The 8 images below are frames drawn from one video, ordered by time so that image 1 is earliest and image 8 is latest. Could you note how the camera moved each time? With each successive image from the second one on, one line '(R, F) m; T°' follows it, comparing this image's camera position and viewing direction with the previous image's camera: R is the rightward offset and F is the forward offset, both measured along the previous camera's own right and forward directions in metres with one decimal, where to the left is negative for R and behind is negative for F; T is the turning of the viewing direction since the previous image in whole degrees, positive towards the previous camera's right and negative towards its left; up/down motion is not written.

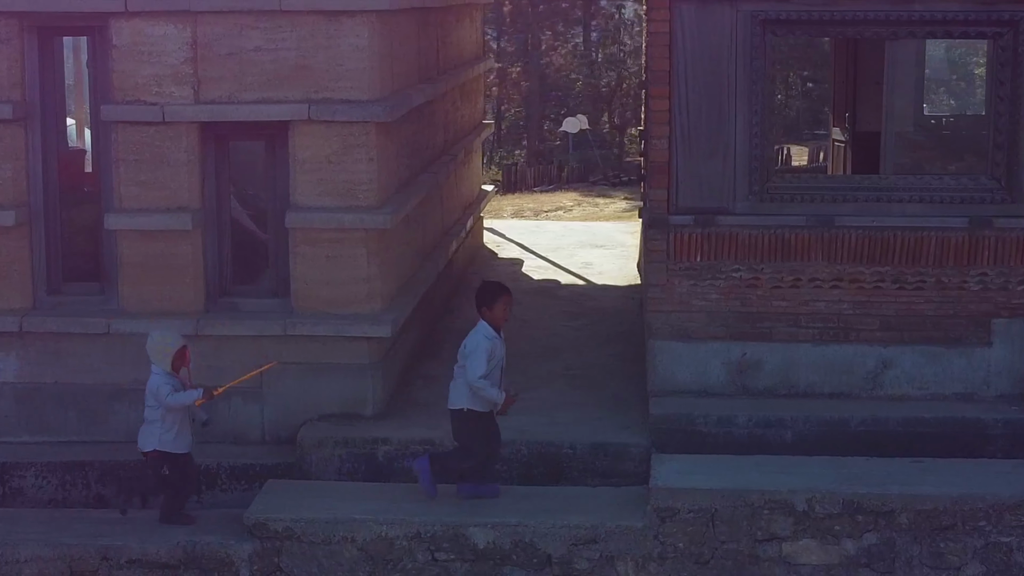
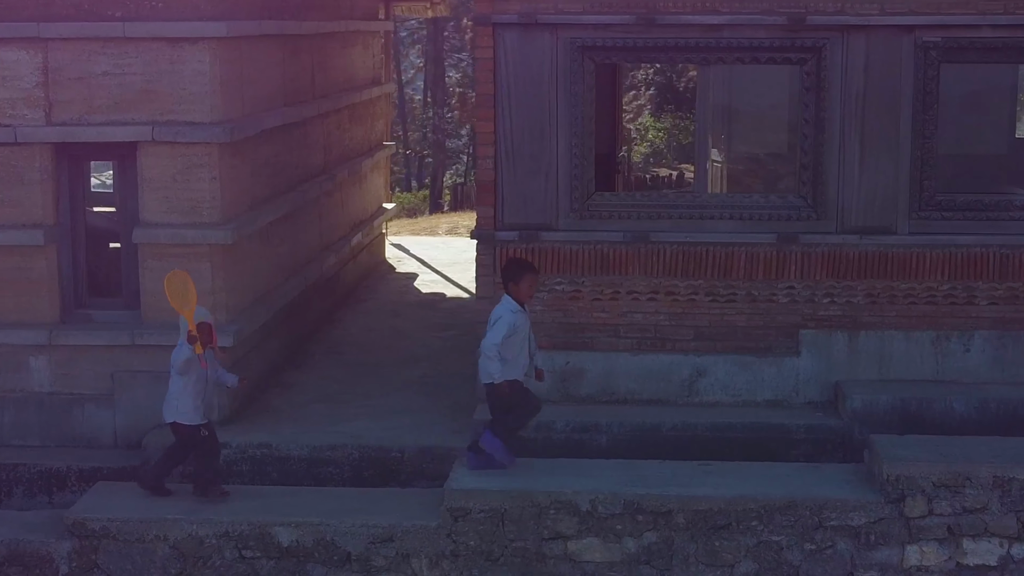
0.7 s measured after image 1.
(+1.3, -0.3) m; 0°
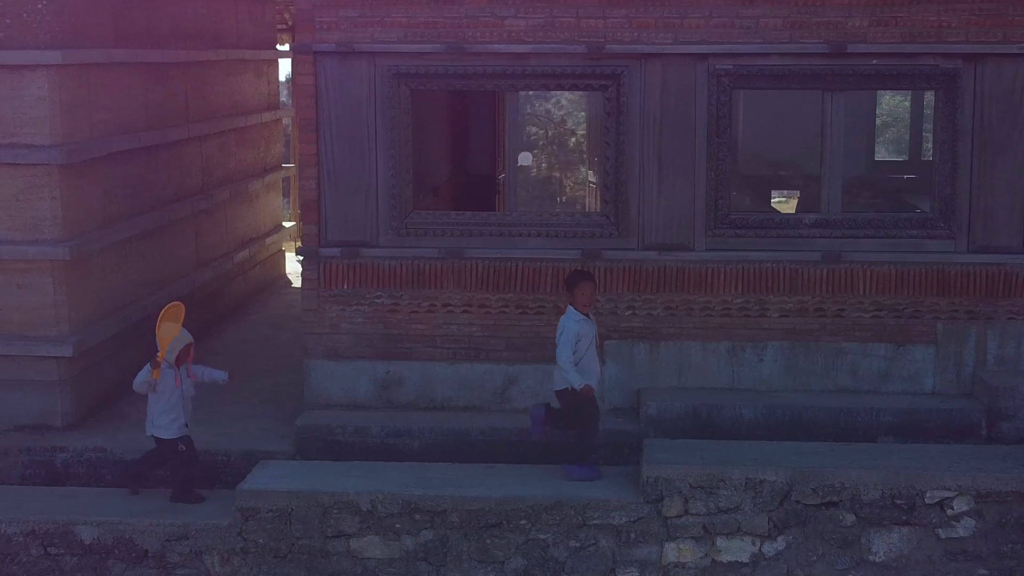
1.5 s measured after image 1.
(+1.5, -0.4) m; 0°
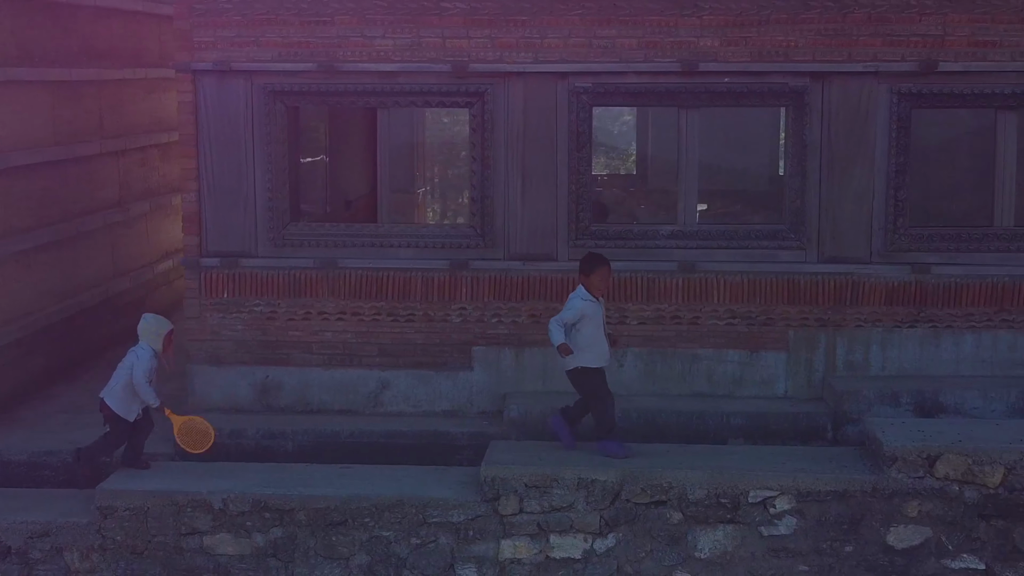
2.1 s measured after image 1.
(+1.1, -0.3) m; 0°
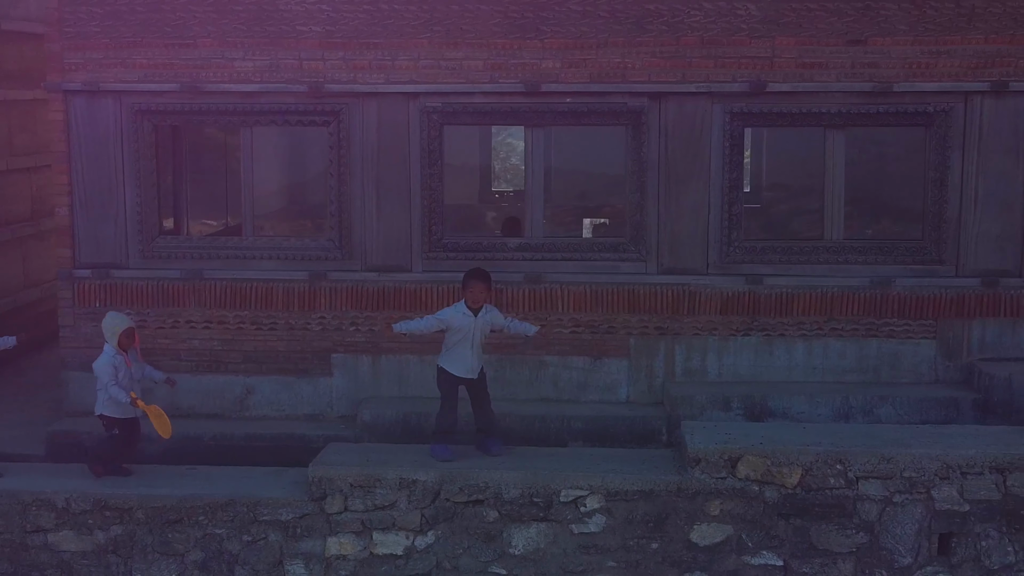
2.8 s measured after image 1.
(+1.3, -0.3) m; 0°
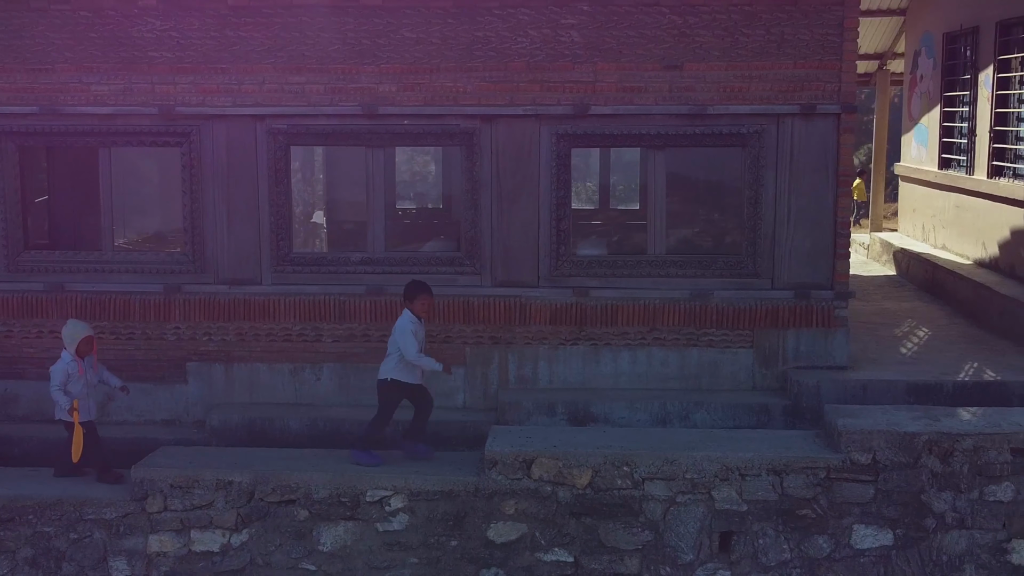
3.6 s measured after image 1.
(+1.5, -0.4) m; 0°
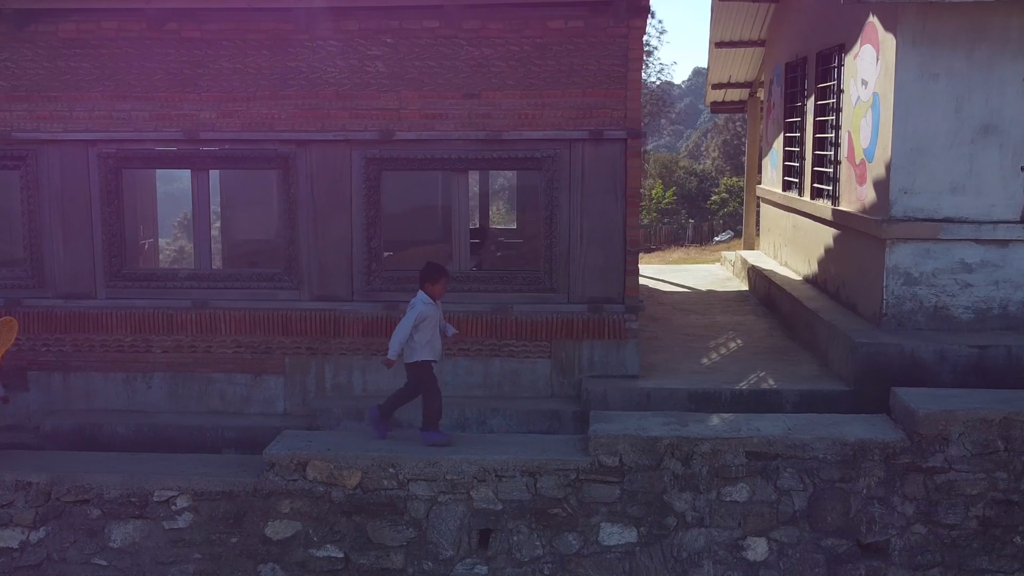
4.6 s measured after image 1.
(+1.9, -0.5) m; 0°
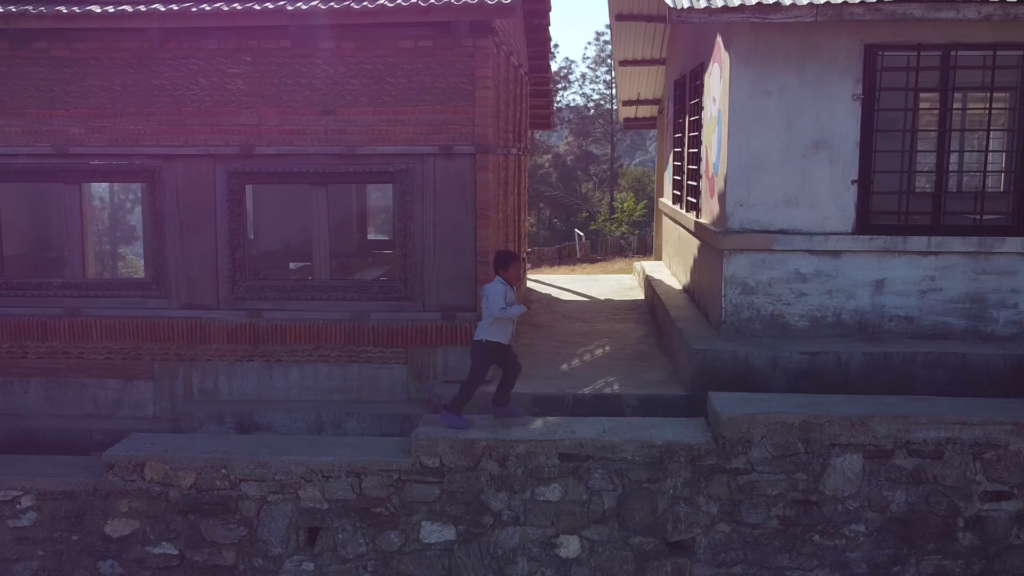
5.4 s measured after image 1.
(+1.5, -0.3) m; 0°
